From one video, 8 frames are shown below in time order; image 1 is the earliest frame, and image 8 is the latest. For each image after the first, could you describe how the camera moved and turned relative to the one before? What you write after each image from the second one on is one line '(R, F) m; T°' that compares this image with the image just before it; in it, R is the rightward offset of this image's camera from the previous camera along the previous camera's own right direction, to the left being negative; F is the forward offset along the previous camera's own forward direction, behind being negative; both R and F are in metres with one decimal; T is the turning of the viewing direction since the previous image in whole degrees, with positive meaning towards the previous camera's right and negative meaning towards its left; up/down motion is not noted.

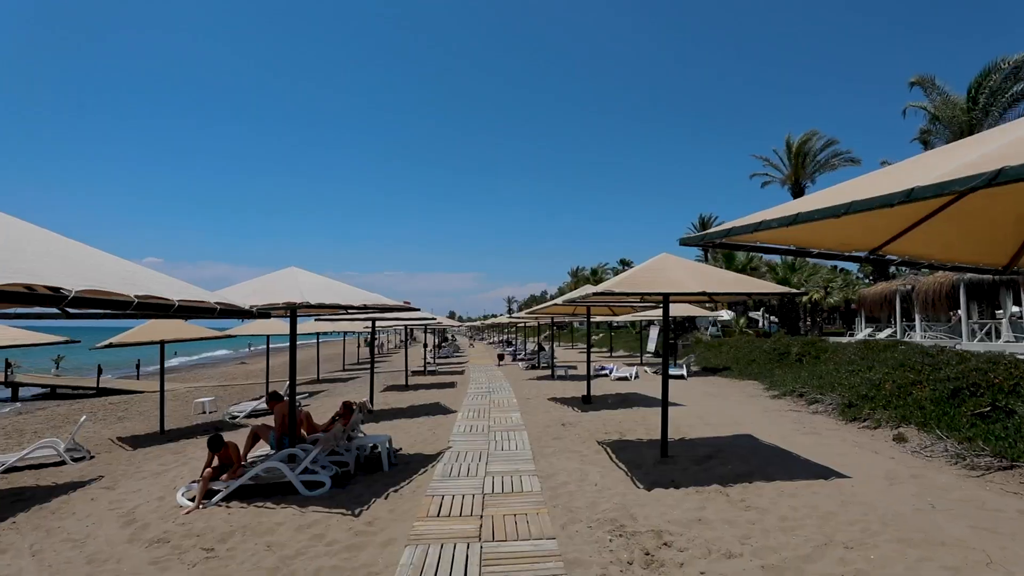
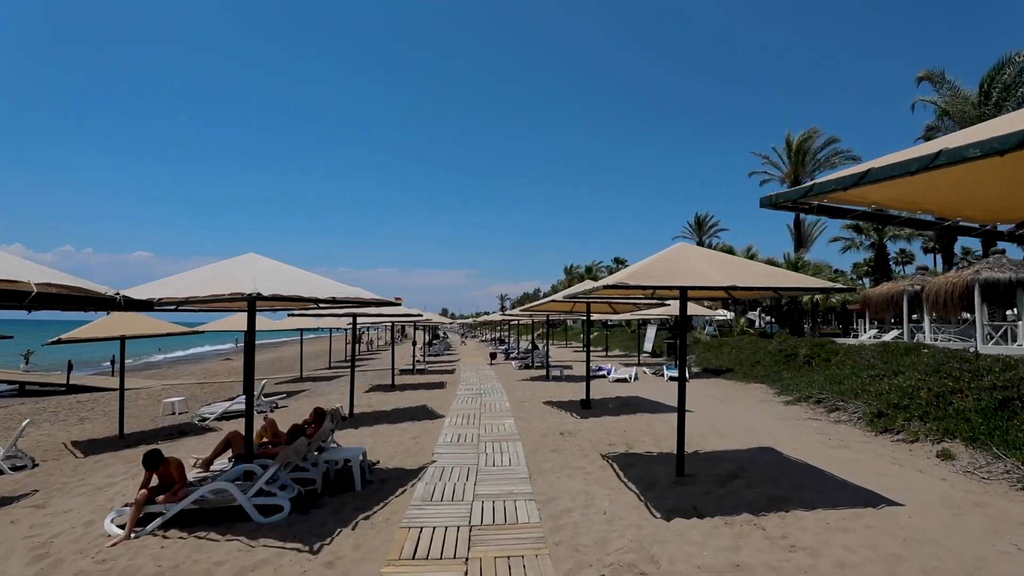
(0.0, +0.9) m; +1°
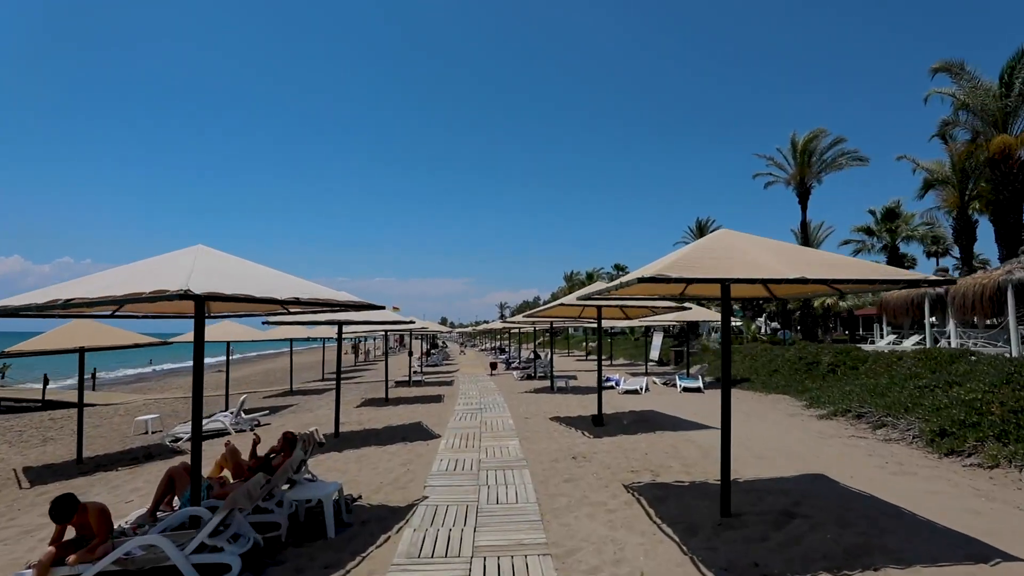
(-0.1, +1.0) m; 0°
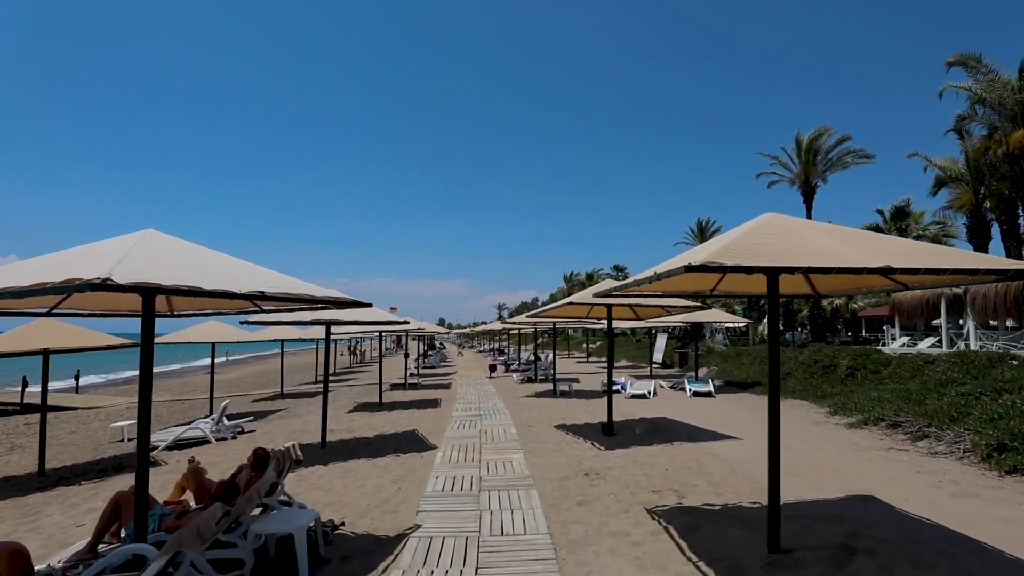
(-0.1, +0.8) m; 0°
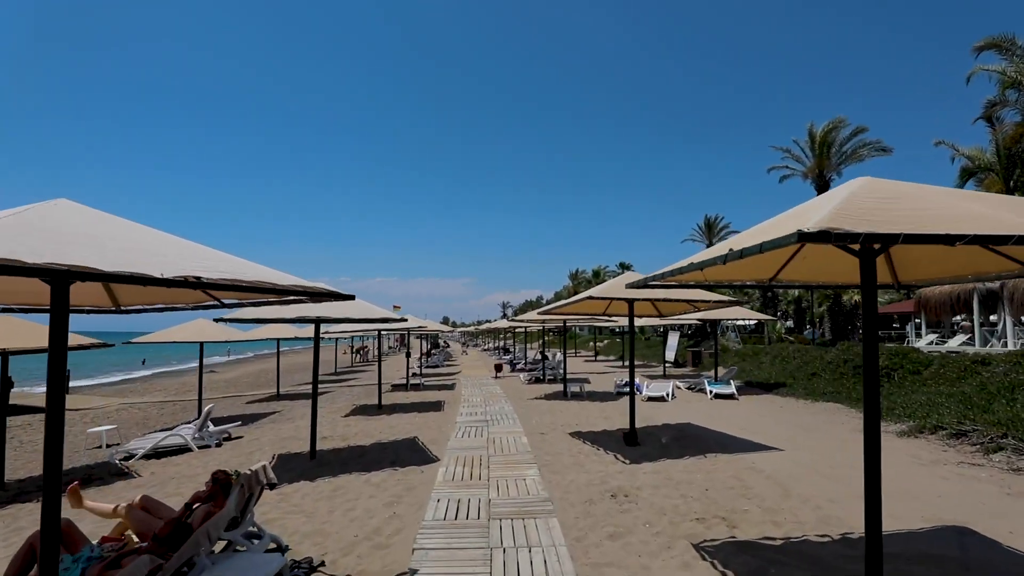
(-0.1, +0.9) m; 0°
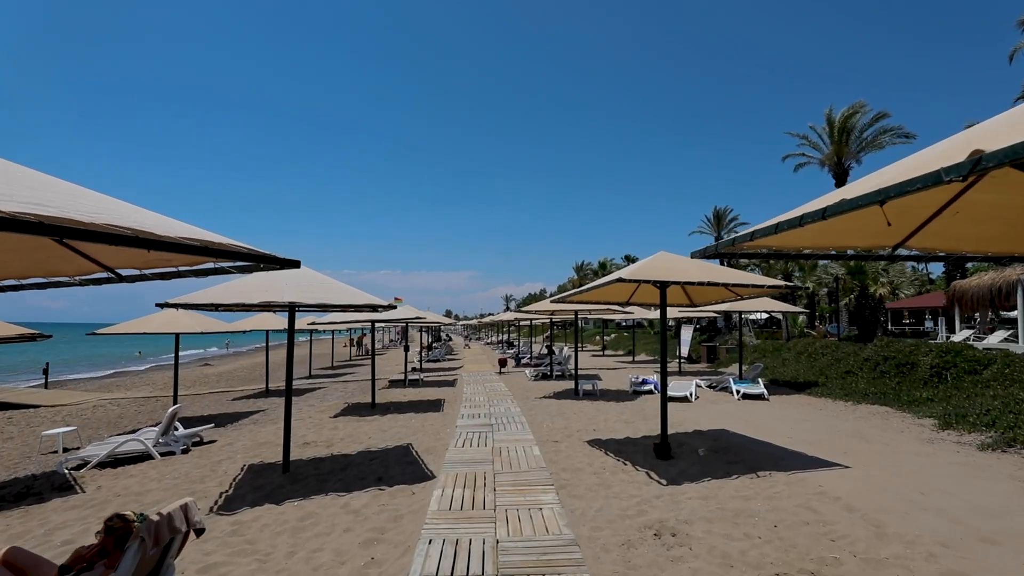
(-0.1, +1.2) m; 0°
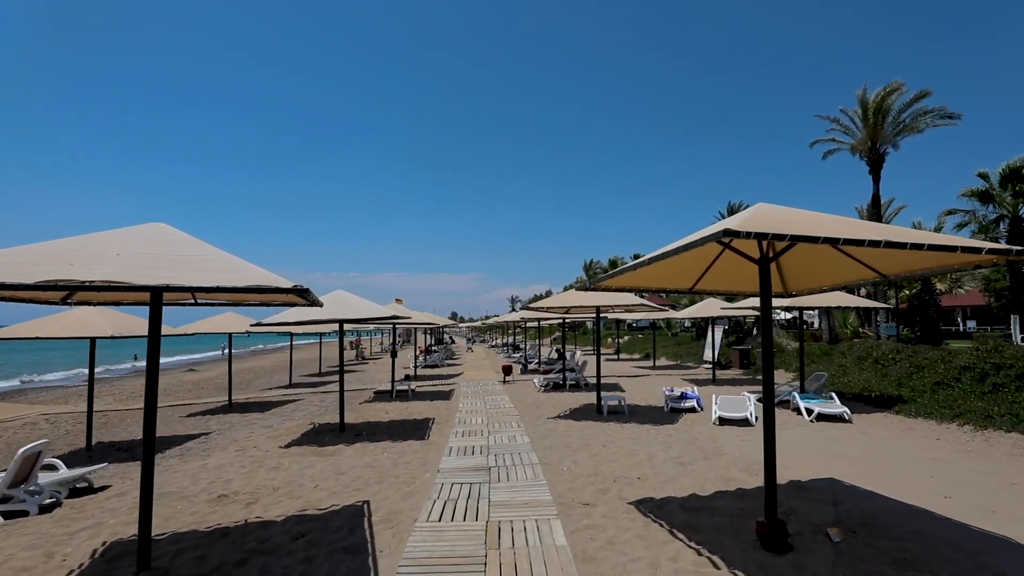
(0.0, +2.6) m; -1°
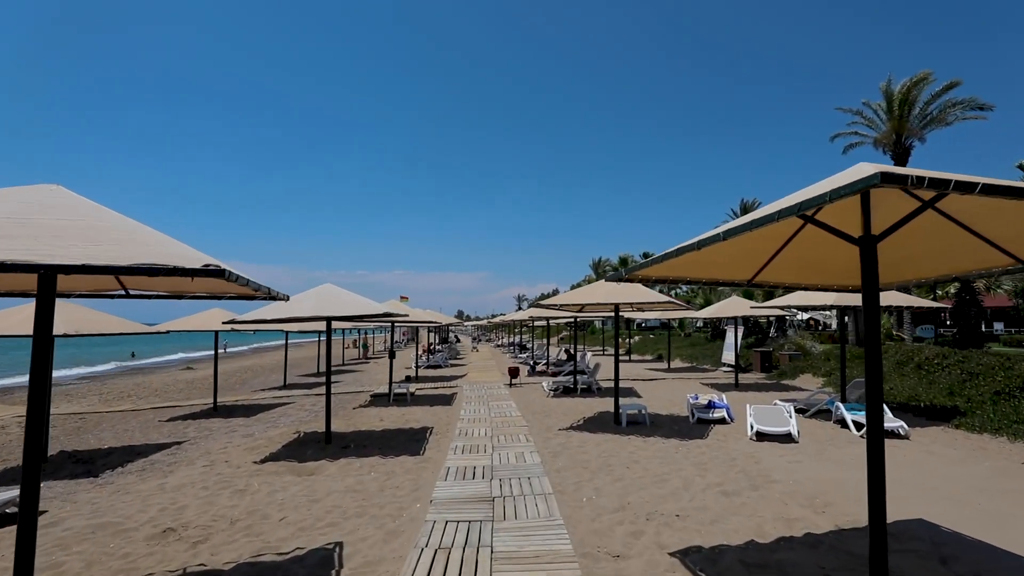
(0.0, +1.1) m; -1°
